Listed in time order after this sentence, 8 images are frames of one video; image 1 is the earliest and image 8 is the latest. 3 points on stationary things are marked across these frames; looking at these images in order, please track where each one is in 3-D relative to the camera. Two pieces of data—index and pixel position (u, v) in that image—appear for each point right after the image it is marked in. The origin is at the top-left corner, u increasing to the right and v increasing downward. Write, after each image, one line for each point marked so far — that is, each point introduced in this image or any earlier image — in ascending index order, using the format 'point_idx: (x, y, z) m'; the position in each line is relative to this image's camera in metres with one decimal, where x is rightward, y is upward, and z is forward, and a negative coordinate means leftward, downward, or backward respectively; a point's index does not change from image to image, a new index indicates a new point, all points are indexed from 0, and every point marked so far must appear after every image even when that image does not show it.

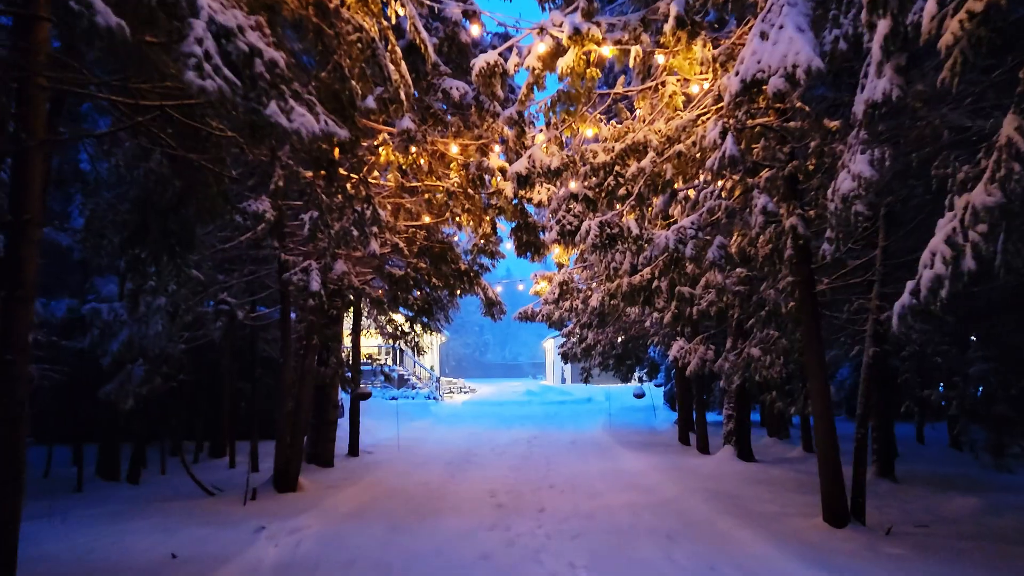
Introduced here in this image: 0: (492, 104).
0: (-0.2, +2.0, +9.5) m
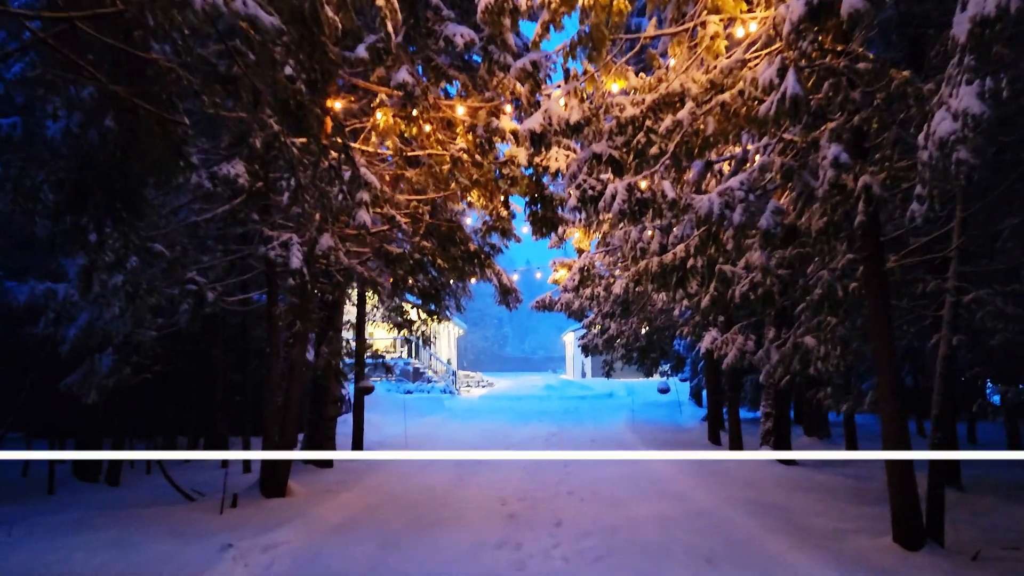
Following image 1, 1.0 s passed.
0: (-0.1, +2.3, +8.3) m
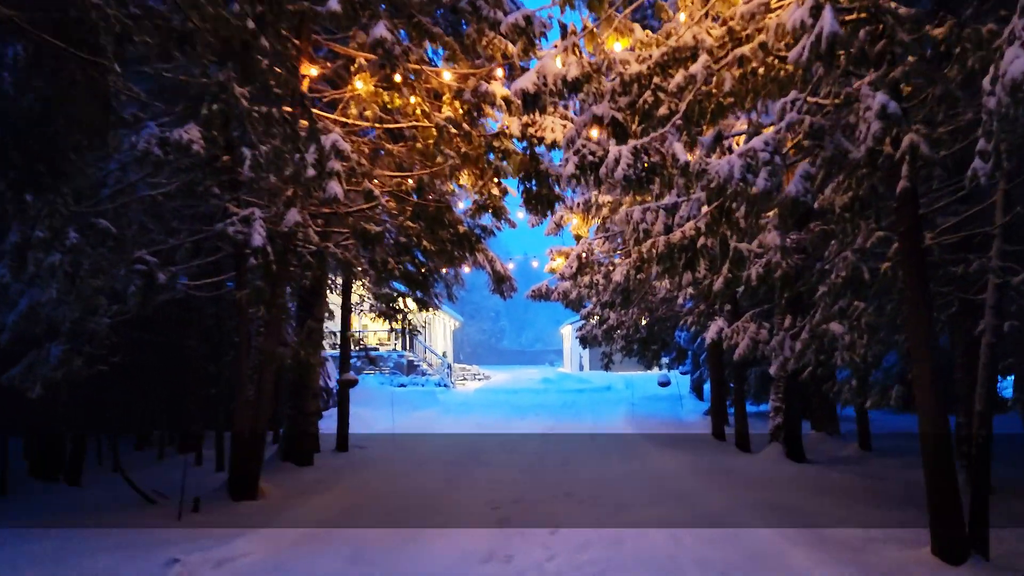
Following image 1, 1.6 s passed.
0: (-0.2, +2.4, +7.4) m
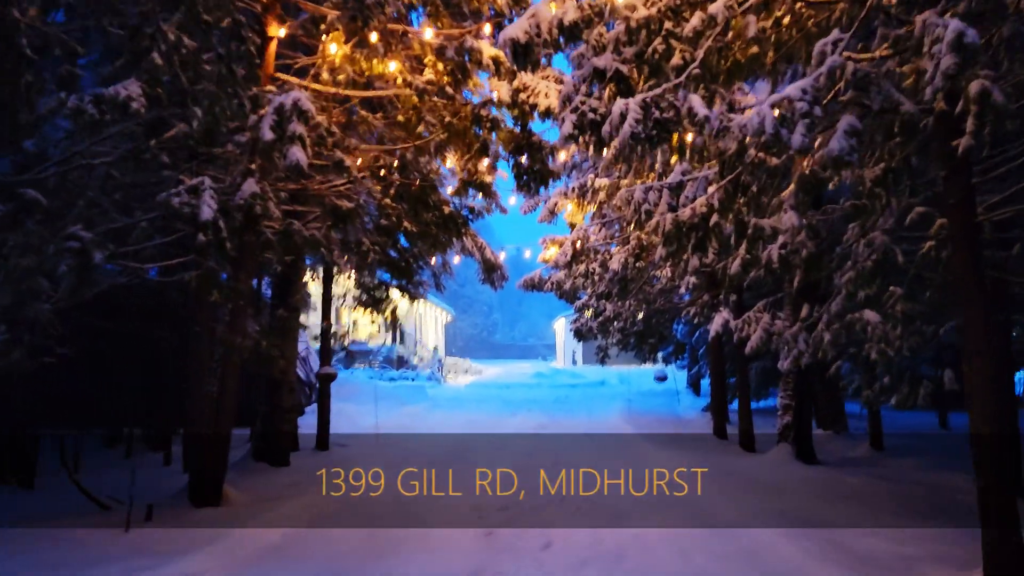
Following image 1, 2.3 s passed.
0: (-0.3, +2.5, +6.5) m
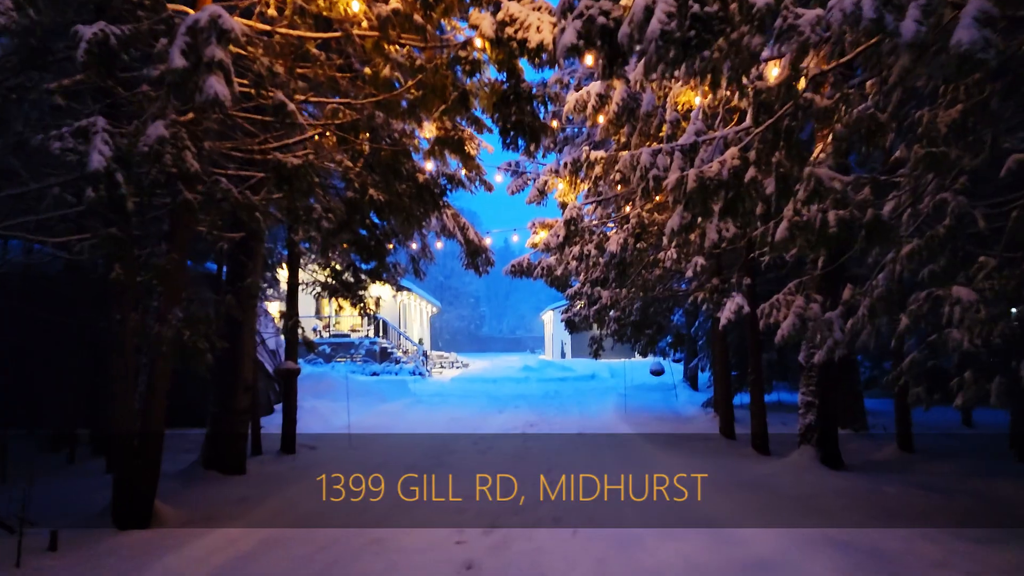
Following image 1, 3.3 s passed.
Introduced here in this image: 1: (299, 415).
0: (-0.4, +2.7, +5.1) m
1: (-4.0, -2.3, +15.8) m
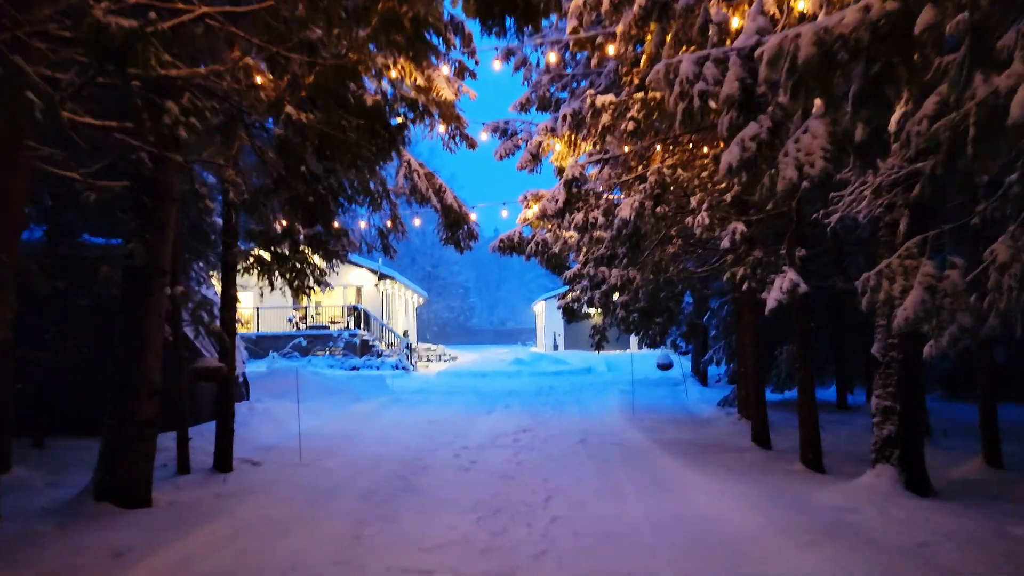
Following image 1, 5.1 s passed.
0: (-0.4, +2.9, +2.8) m
1: (-4.2, -2.0, +13.4) m
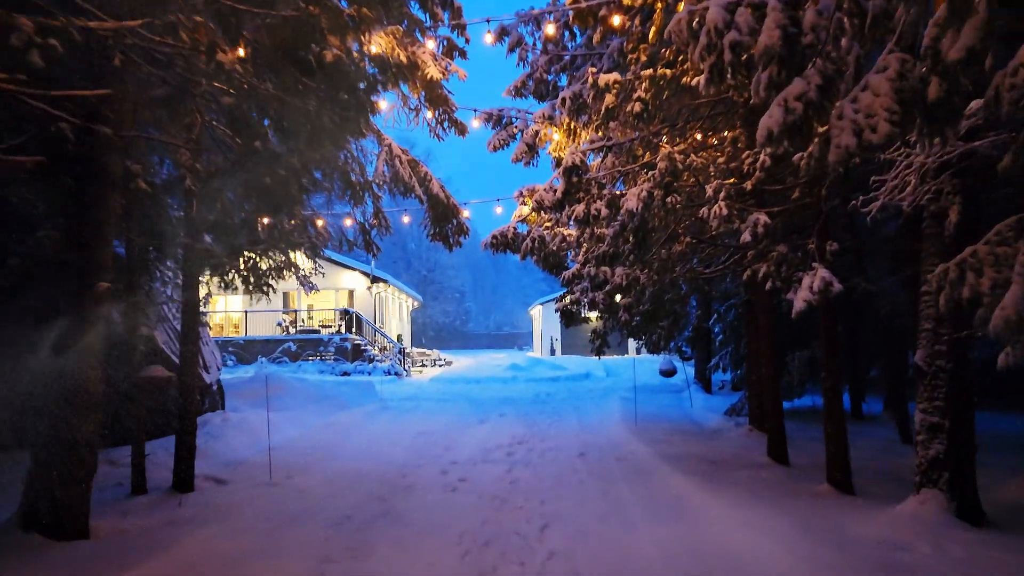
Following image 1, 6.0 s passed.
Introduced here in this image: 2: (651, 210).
0: (-0.5, +3.0, +1.8) m
1: (-4.3, -2.0, +12.4) m
2: (+1.4, +0.8, +8.6) m
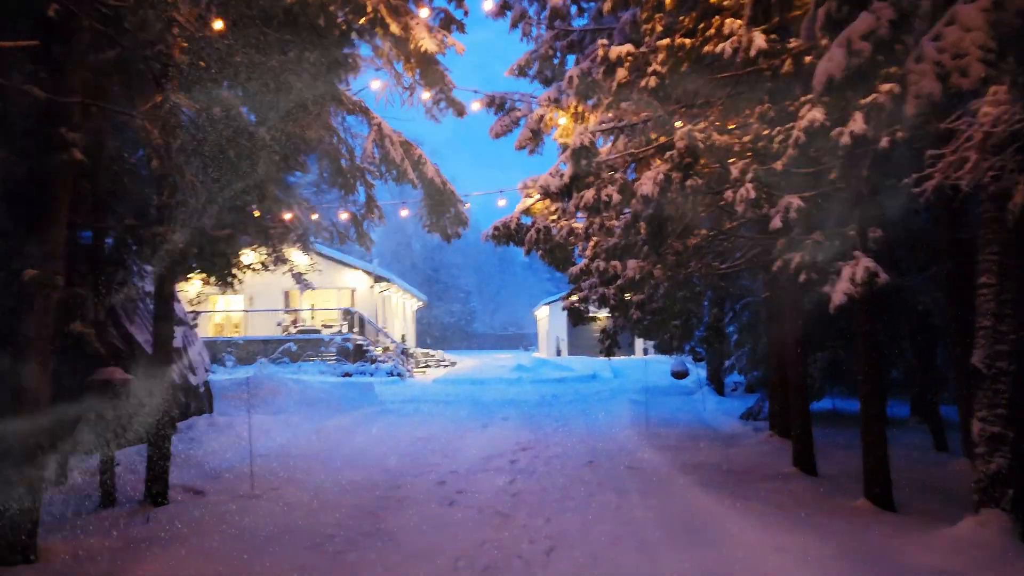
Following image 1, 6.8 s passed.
0: (-0.5, +3.0, +1.0) m
1: (-4.2, -2.0, +11.6) m
2: (+1.4, +0.8, +7.8) m
